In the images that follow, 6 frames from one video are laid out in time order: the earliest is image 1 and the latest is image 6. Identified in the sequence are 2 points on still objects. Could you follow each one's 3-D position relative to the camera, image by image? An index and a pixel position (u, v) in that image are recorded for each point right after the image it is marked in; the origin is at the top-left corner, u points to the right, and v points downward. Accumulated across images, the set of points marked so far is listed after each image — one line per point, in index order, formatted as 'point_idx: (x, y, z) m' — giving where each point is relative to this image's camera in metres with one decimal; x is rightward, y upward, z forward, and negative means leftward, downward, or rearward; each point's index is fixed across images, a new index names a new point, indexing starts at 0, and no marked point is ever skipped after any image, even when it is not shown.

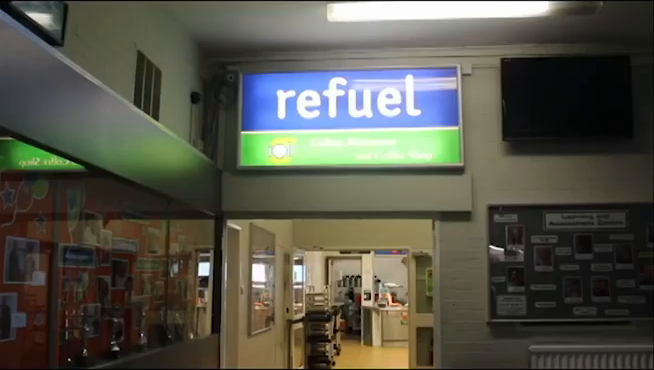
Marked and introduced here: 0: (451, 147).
0: (+0.9, +0.3, +4.9) m
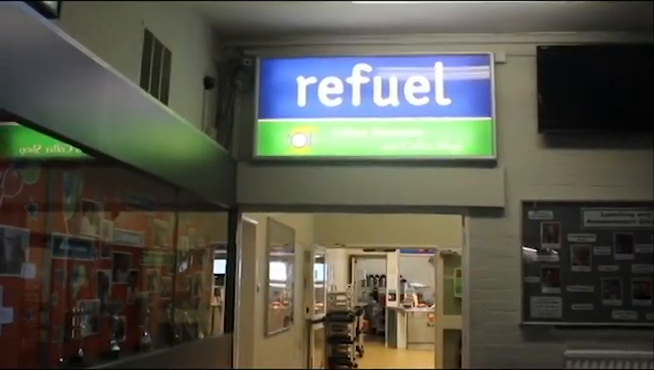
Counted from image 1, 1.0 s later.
0: (+1.0, +0.3, +4.6) m
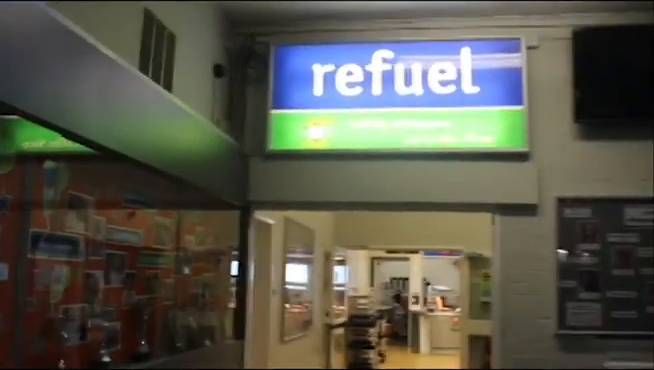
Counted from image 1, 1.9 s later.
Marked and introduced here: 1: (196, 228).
0: (+1.1, +0.3, +4.2) m
1: (-0.7, -0.2, +3.9) m
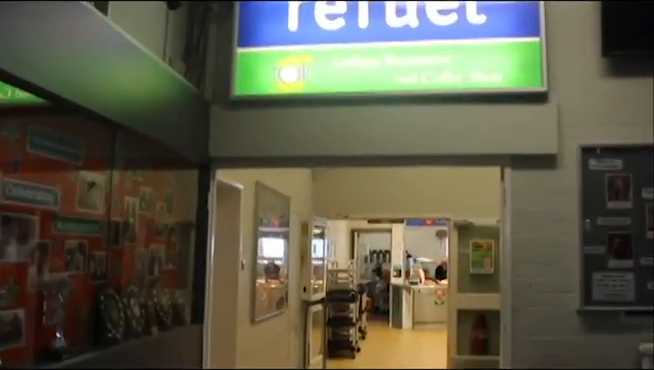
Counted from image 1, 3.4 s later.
0: (+1.0, +0.6, +3.5) m
1: (-0.8, 0.0, +3.1) m
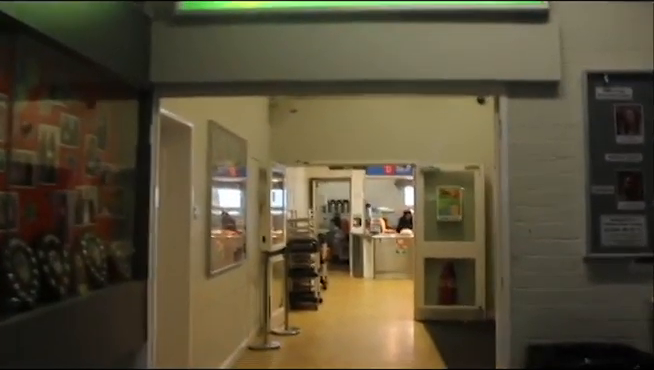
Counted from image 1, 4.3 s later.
0: (+0.8, +0.9, +3.0) m
1: (-0.9, +0.2, +2.5) m
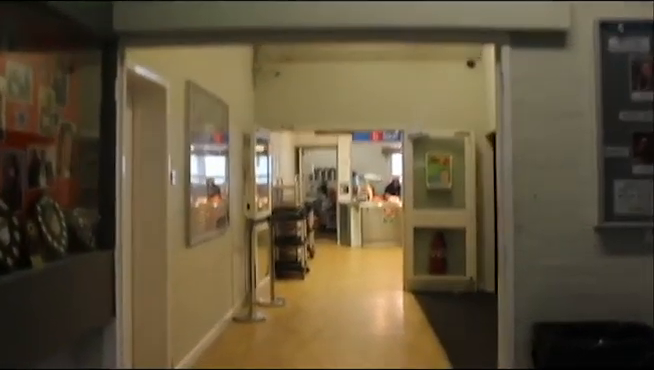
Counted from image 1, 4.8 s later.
0: (+0.8, +1.0, +2.7) m
1: (-1.0, +0.4, +2.2) m
